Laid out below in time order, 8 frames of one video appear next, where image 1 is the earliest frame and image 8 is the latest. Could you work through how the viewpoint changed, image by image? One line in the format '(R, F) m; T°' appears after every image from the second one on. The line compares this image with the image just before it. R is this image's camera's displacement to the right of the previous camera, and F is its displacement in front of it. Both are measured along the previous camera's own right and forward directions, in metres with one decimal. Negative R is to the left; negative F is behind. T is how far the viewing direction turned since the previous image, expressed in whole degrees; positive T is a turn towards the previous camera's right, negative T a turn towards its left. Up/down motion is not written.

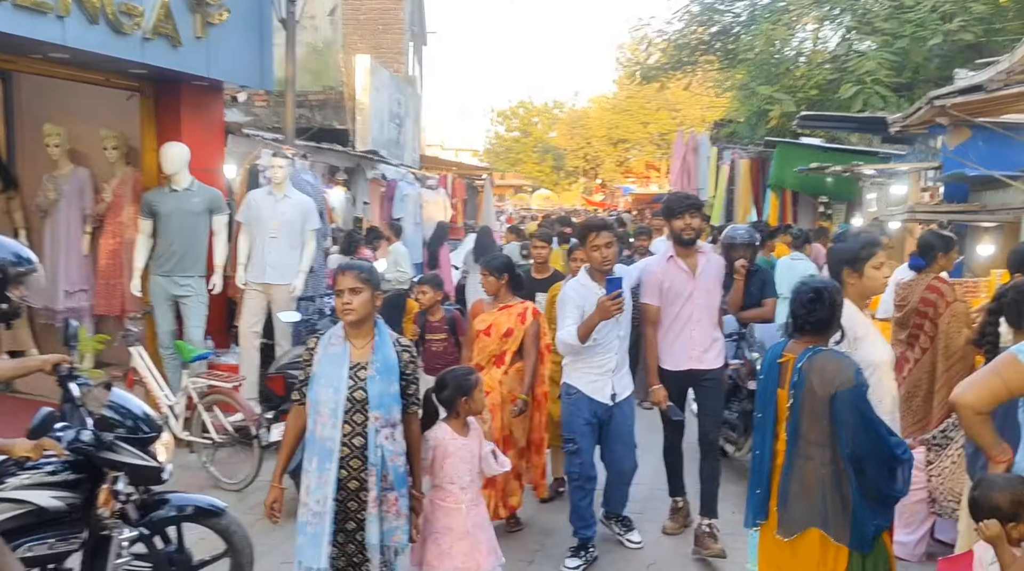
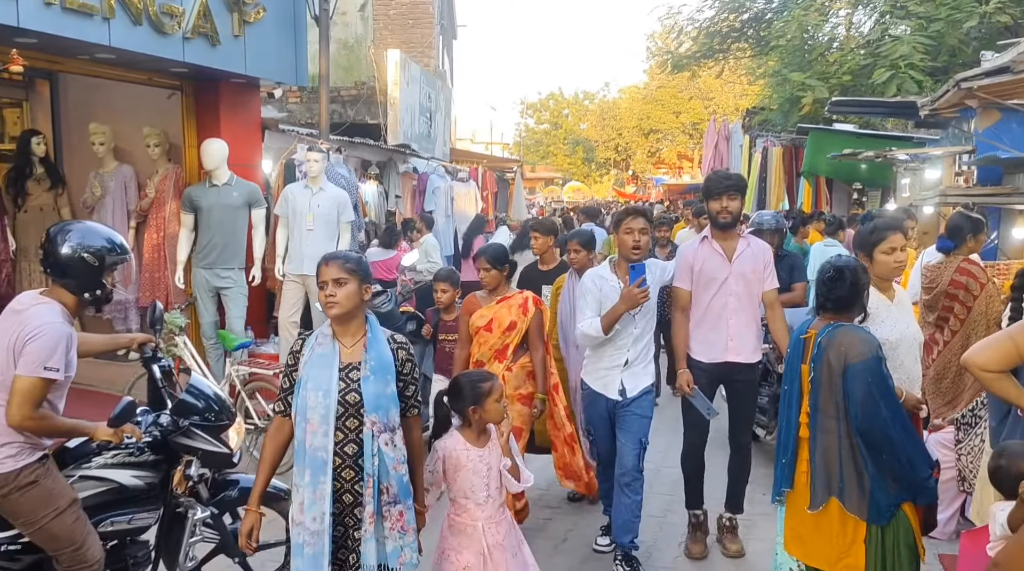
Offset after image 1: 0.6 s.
(0.0, -0.1) m; -2°
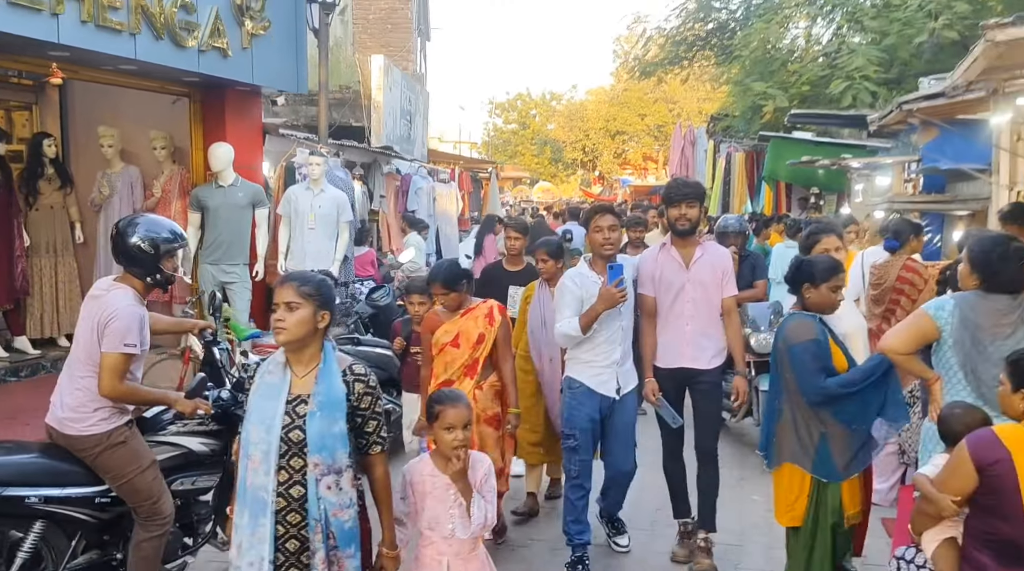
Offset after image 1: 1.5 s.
(-0.2, -0.6) m; +2°
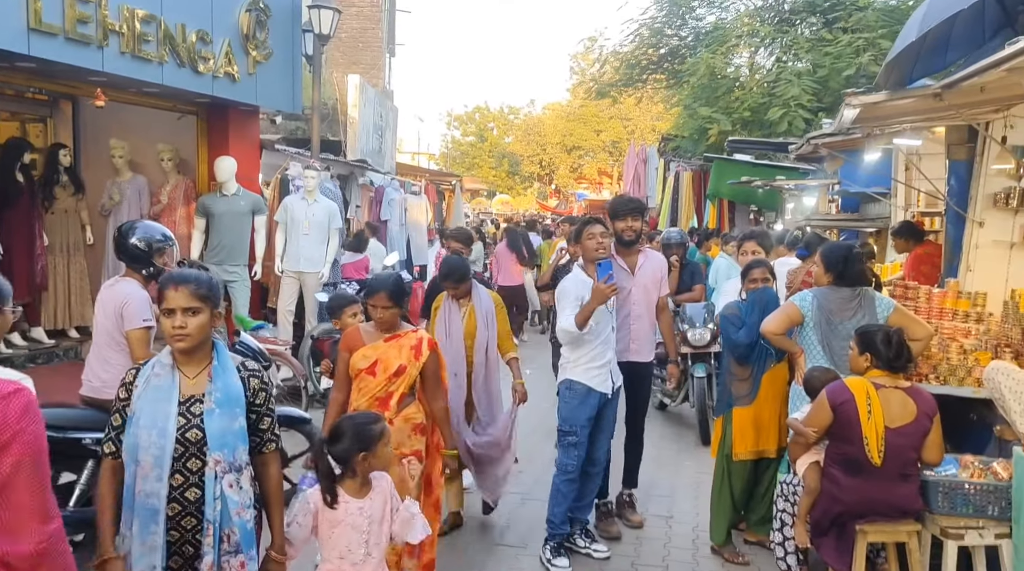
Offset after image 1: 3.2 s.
(-0.2, -1.0) m; +3°
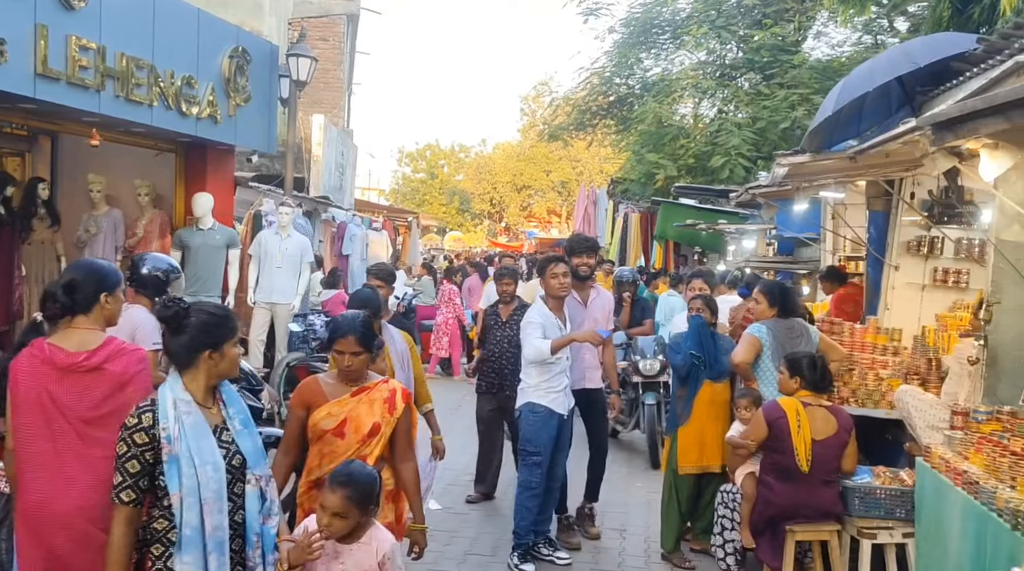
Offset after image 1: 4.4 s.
(-0.2, -0.6) m; +4°
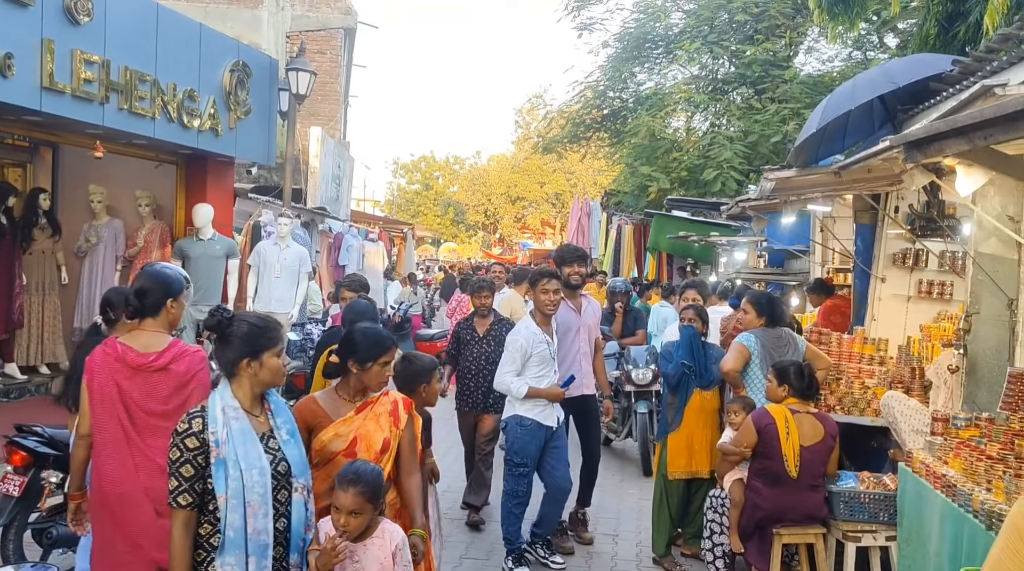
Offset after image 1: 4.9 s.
(0.0, -0.1) m; 0°
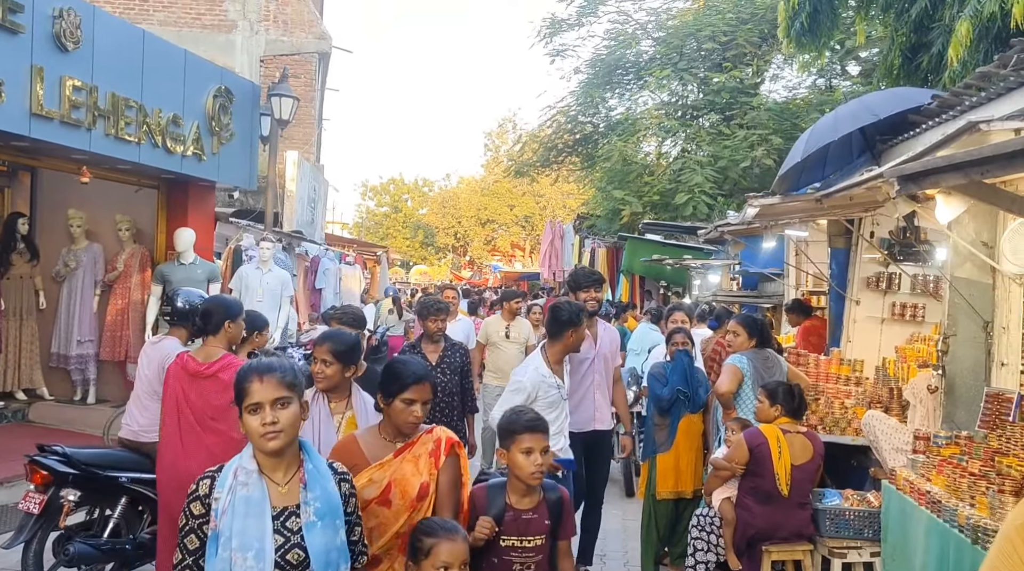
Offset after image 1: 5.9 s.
(-0.2, -0.1) m; +2°
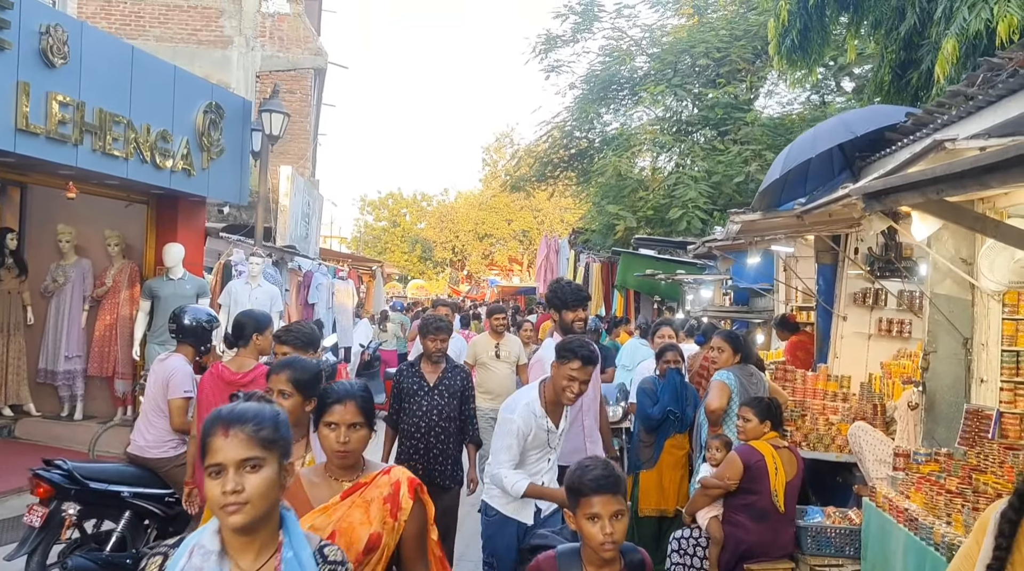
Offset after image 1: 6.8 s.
(+0.1, 0.0) m; 0°
